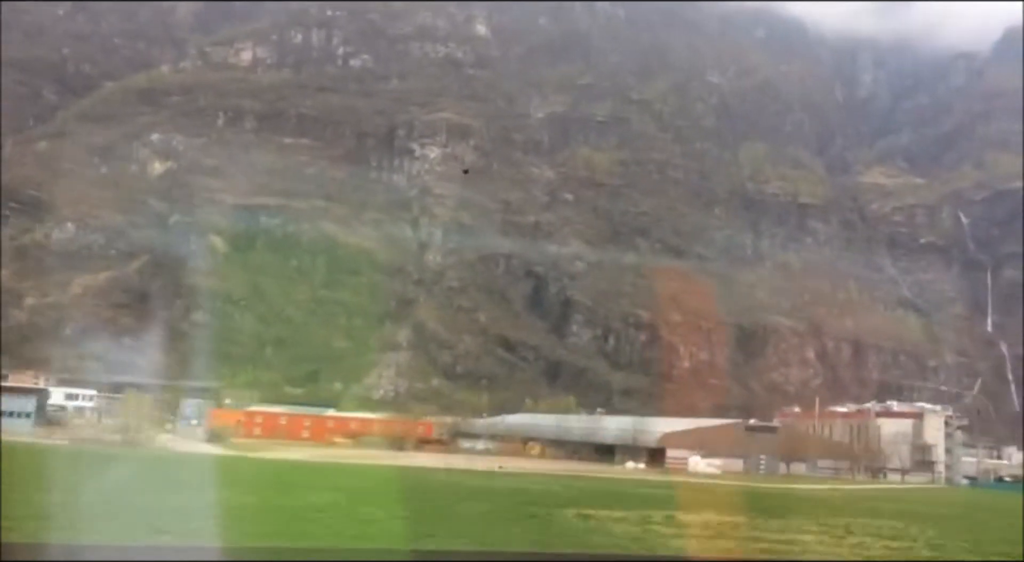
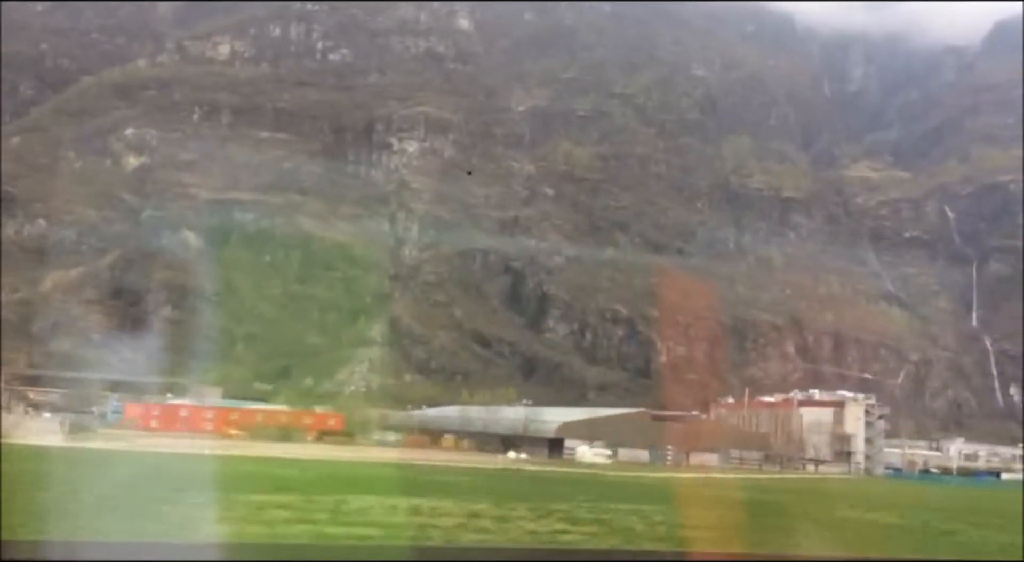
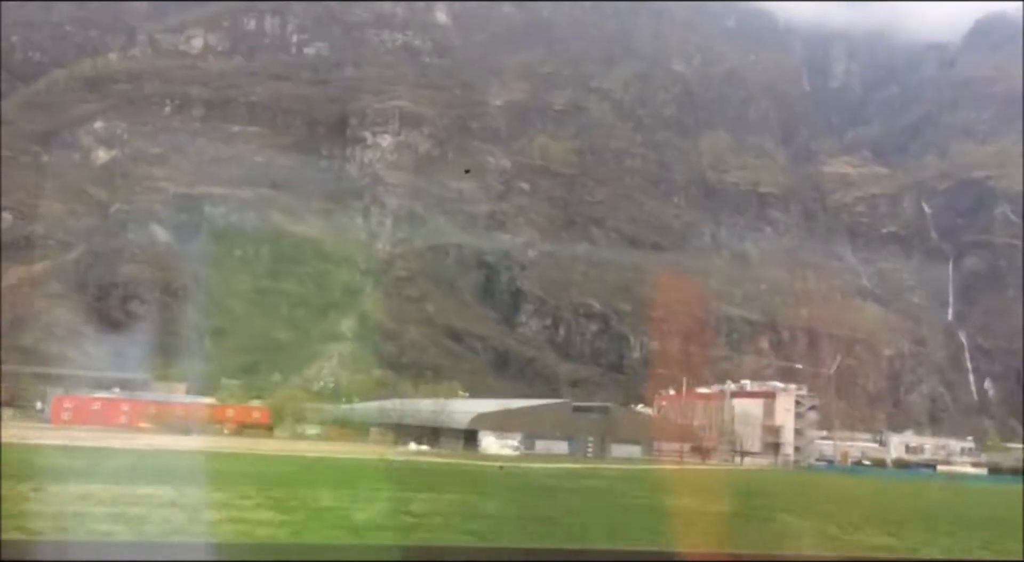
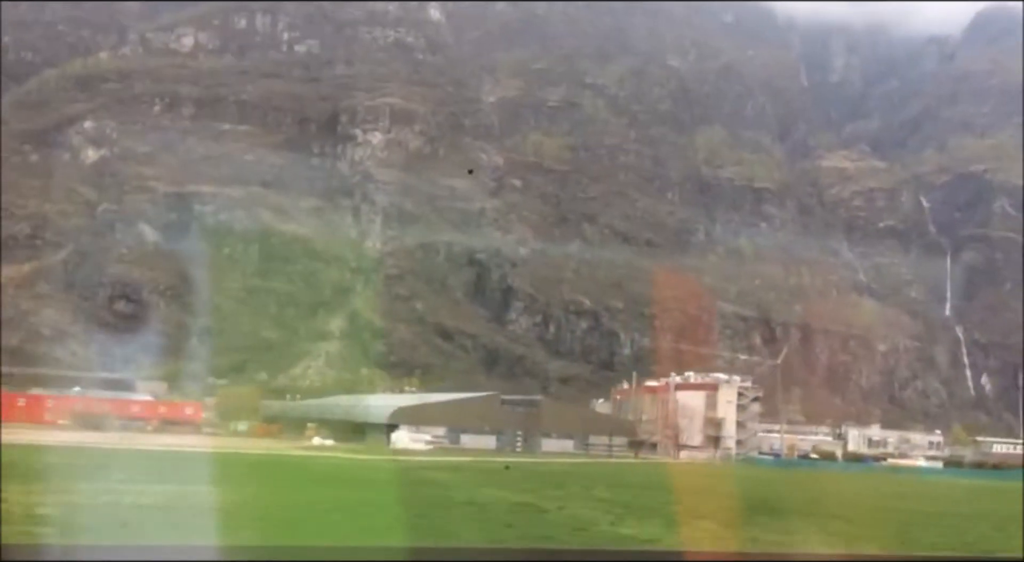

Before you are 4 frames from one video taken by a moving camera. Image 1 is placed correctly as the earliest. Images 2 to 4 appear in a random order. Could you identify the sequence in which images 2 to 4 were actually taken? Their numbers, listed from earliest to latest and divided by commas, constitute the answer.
2, 3, 4
